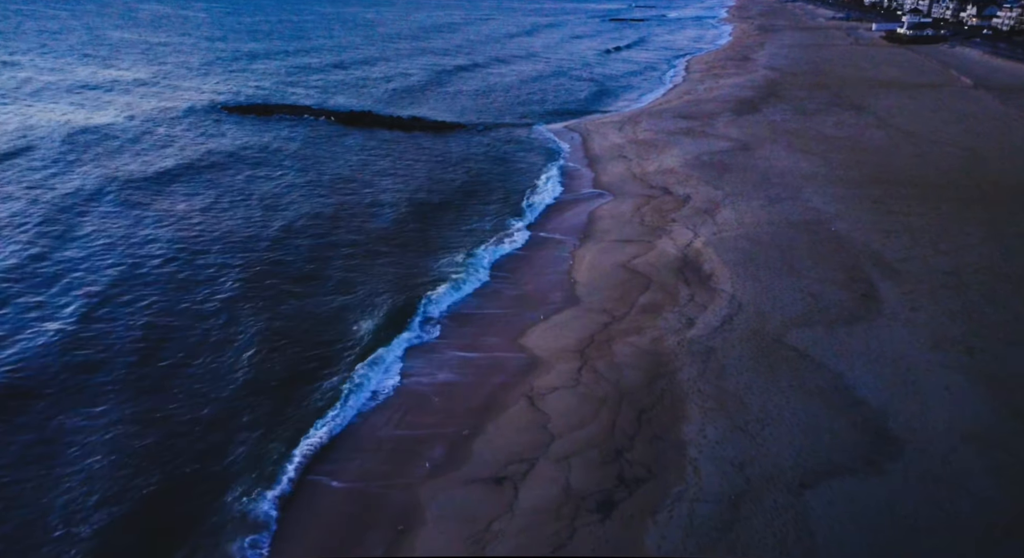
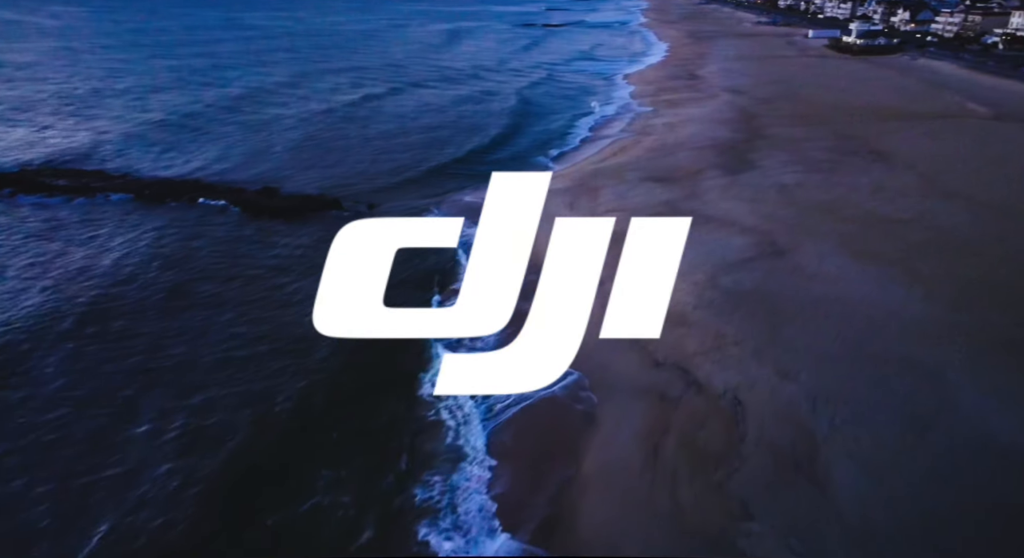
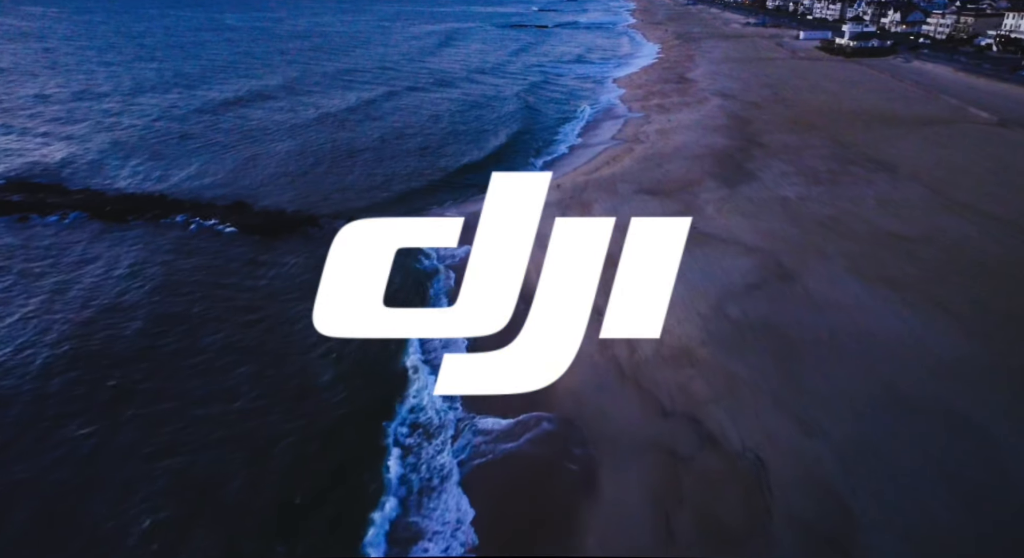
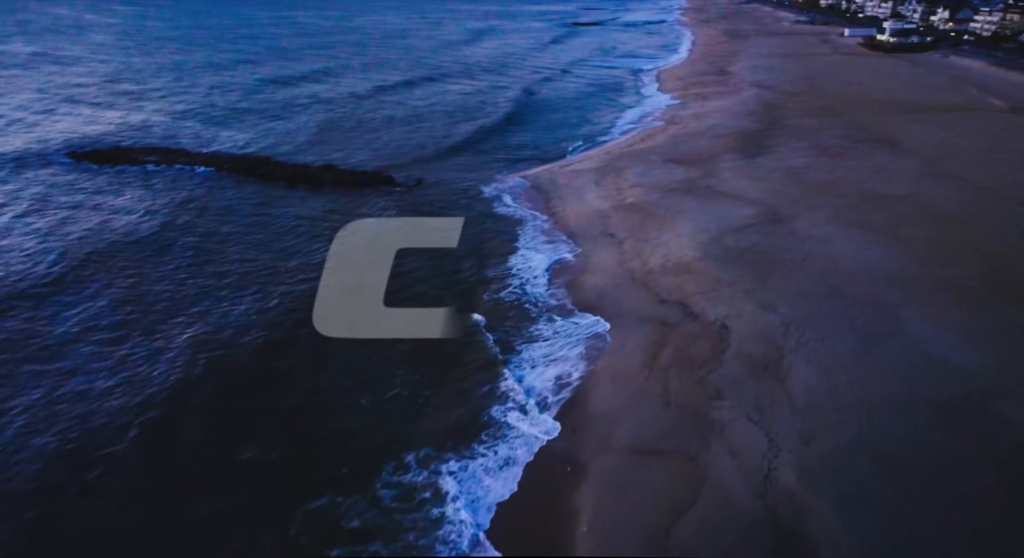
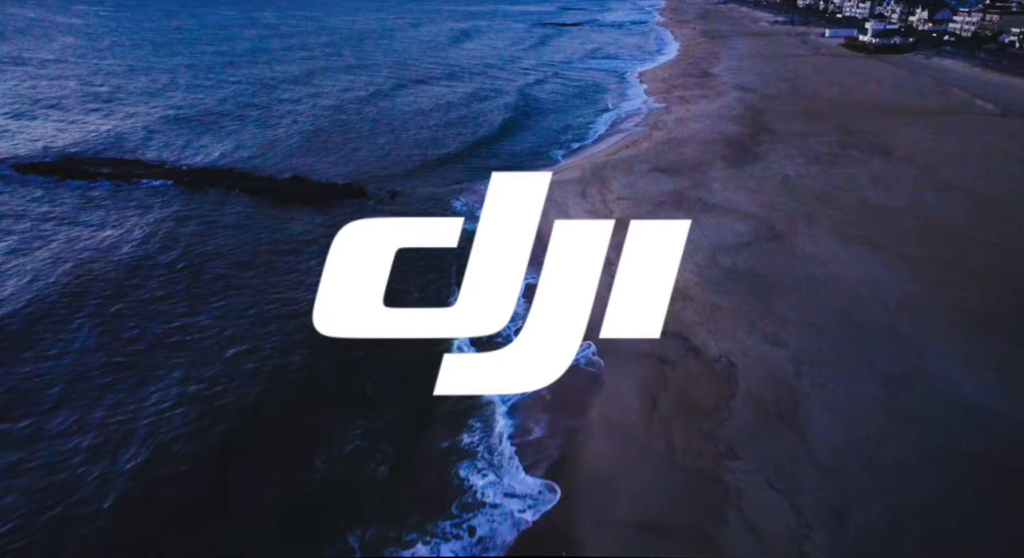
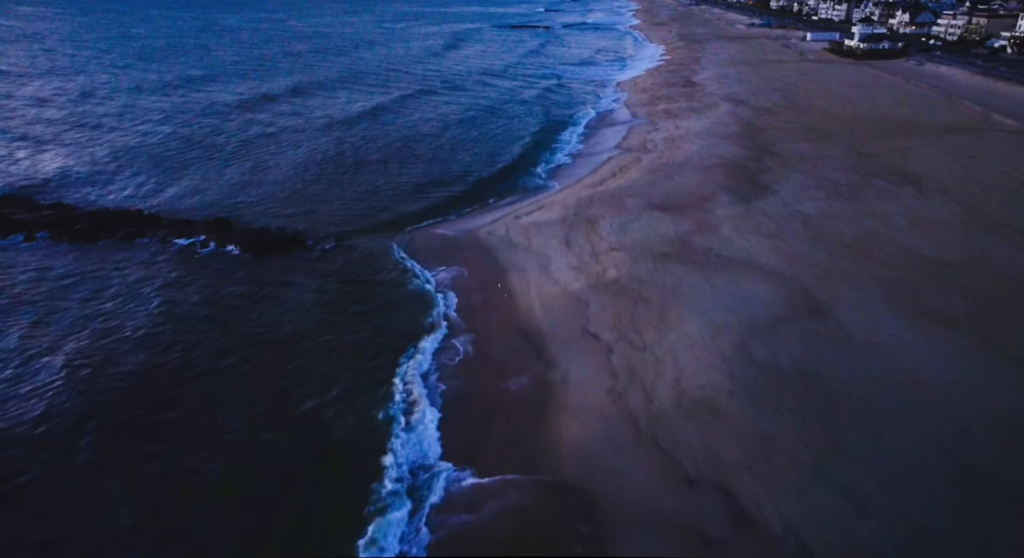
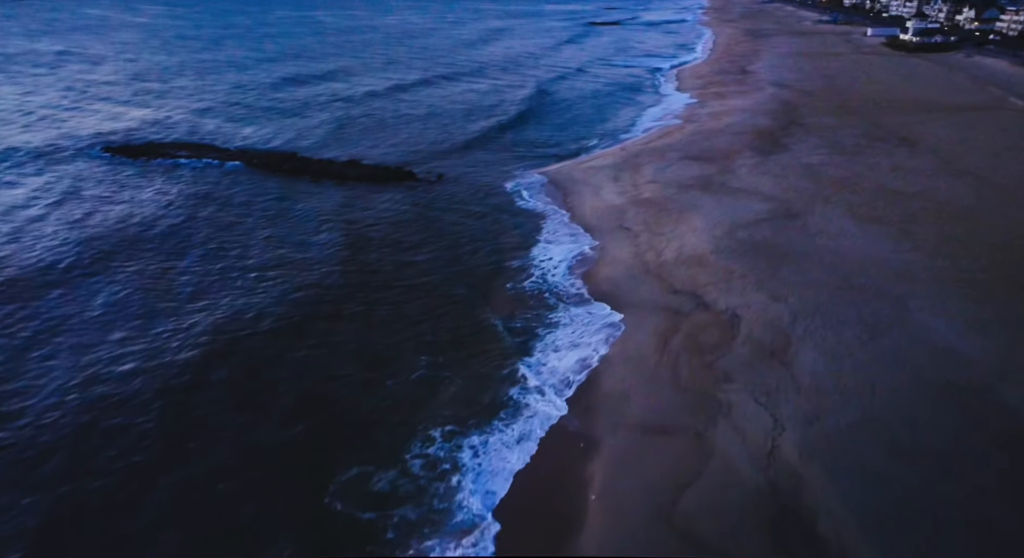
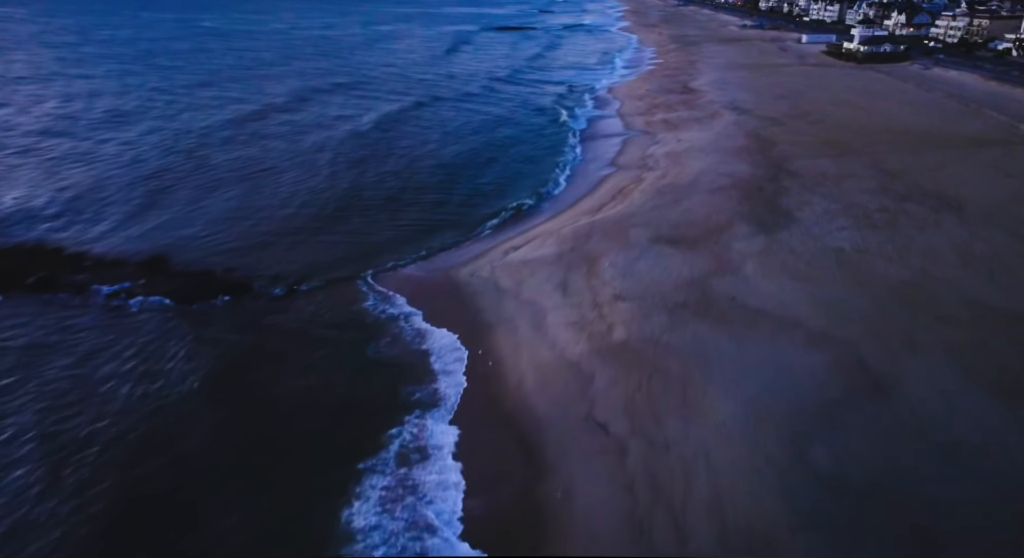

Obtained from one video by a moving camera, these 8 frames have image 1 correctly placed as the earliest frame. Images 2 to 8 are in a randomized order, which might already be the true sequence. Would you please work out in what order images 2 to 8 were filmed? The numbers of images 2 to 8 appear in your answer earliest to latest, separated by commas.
7, 4, 5, 2, 3, 6, 8
